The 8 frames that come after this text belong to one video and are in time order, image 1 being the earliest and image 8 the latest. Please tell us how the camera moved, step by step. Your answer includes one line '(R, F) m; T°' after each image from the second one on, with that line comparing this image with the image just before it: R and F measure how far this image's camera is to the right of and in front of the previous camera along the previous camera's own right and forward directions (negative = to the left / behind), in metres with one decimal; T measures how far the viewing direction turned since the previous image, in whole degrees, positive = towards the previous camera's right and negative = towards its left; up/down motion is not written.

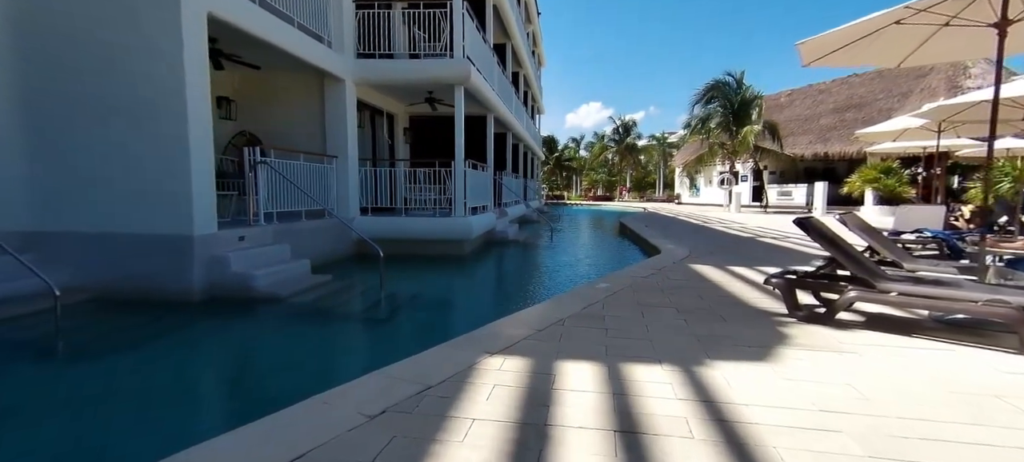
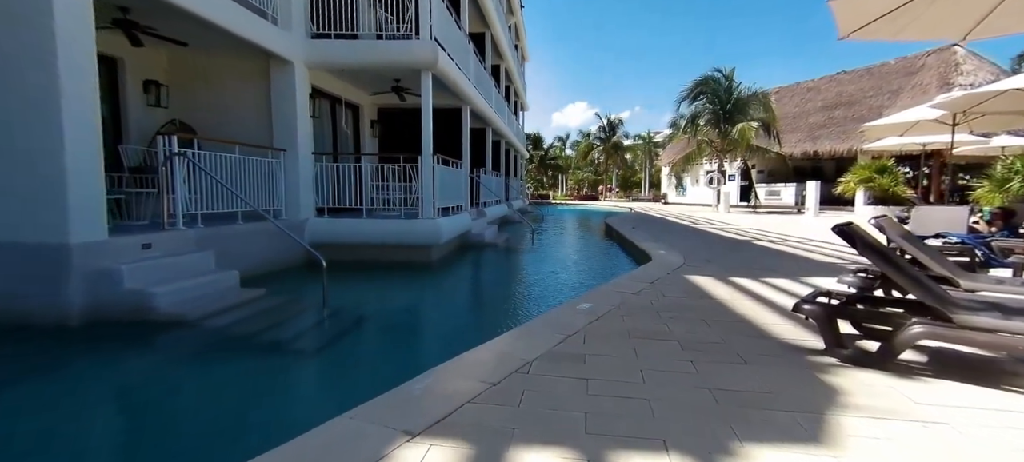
(+0.2, +0.9) m; +2°
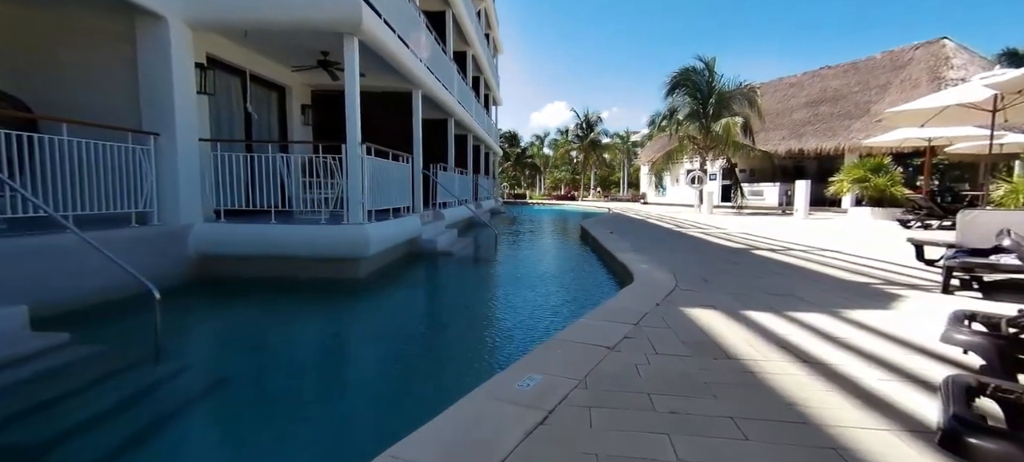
(+0.4, +1.5) m; +3°
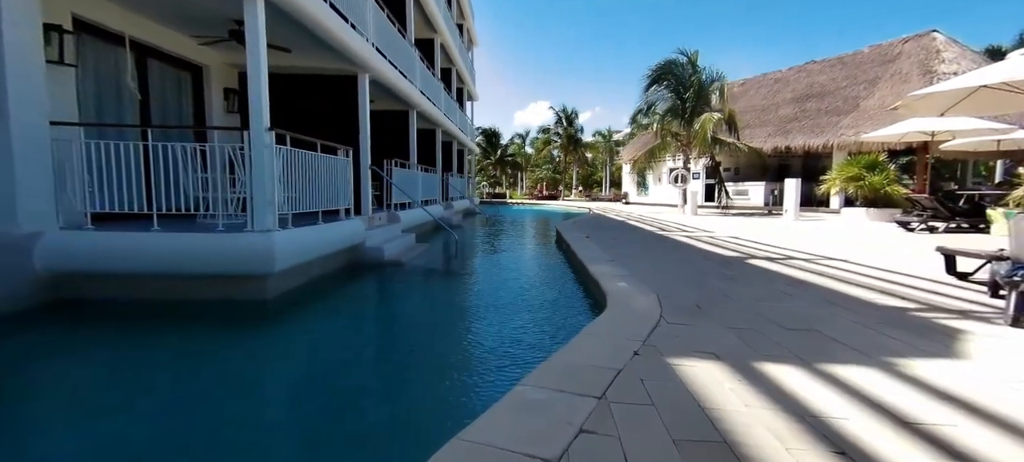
(+0.4, +1.2) m; +2°
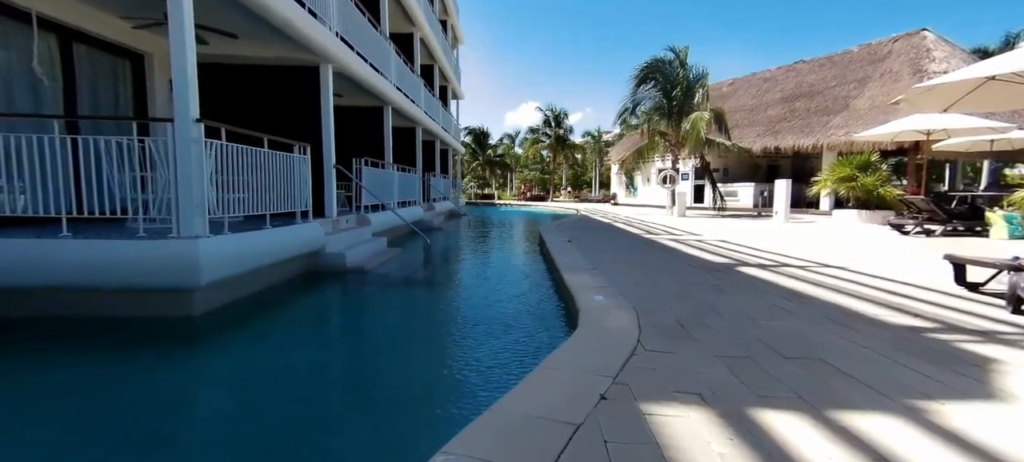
(+0.3, +0.6) m; +1°
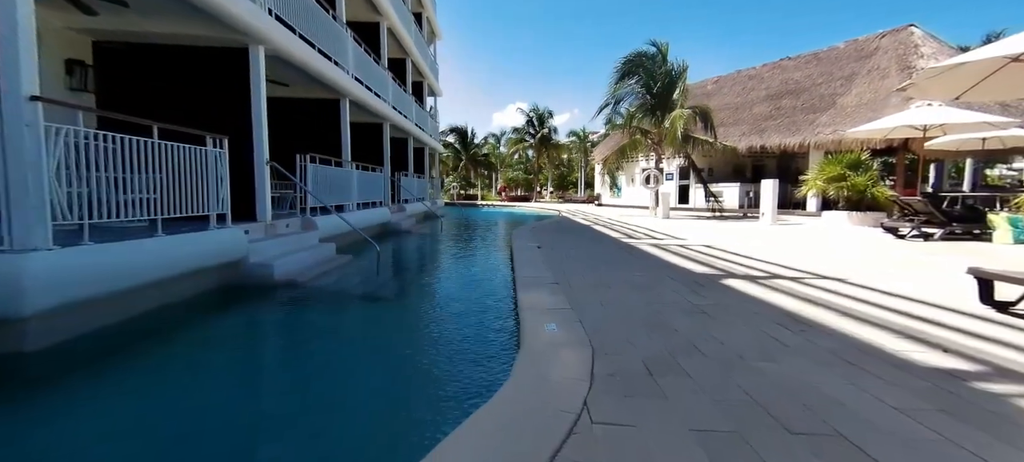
(+0.4, +0.9) m; +2°
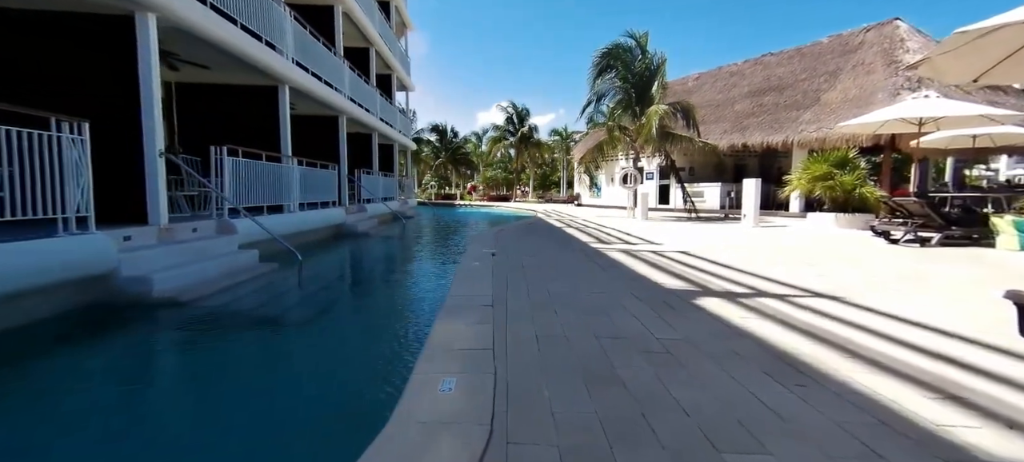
(+0.5, +1.0) m; +2°
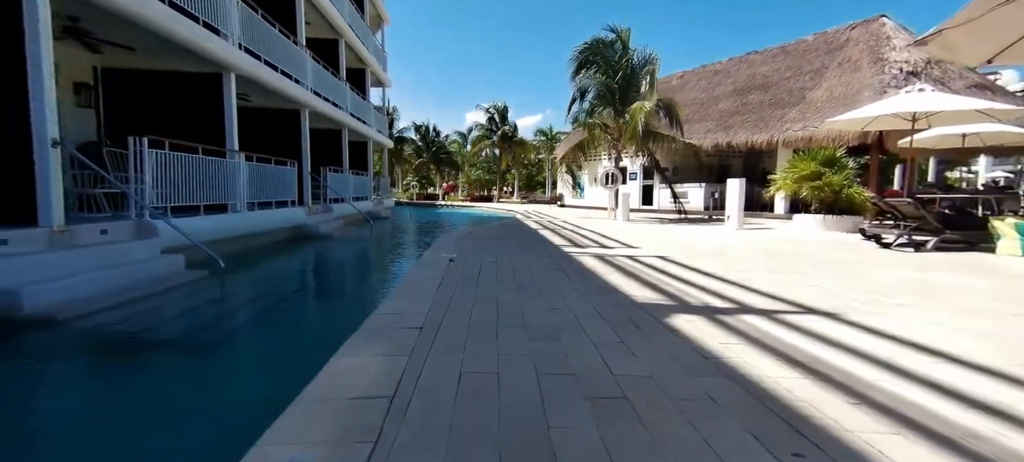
(+0.4, +0.7) m; +2°
